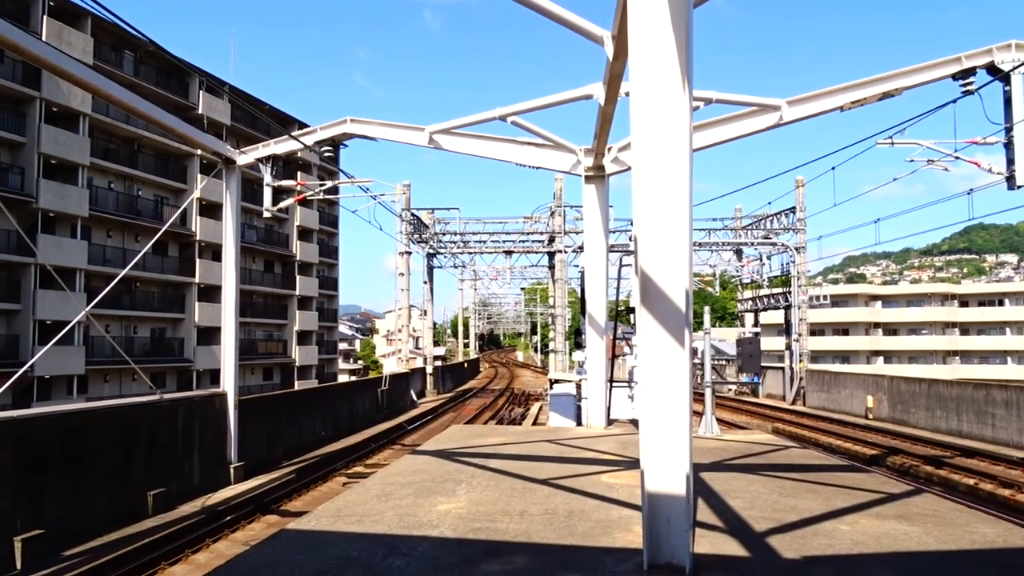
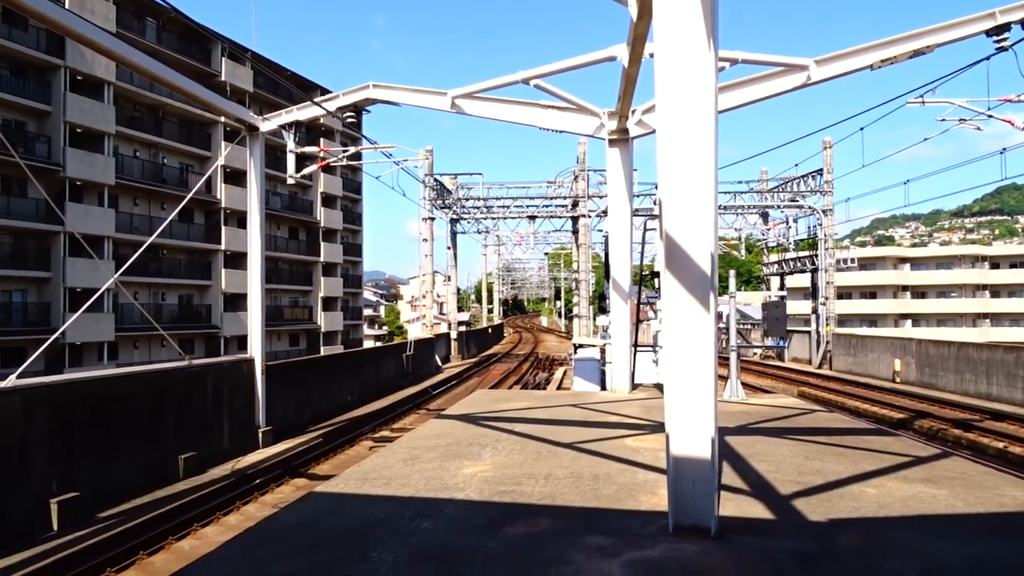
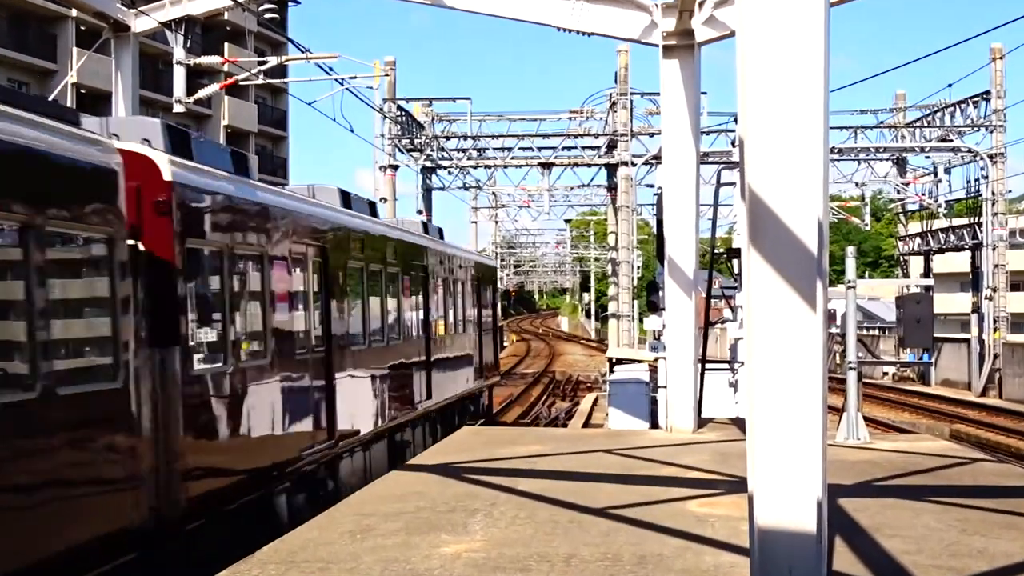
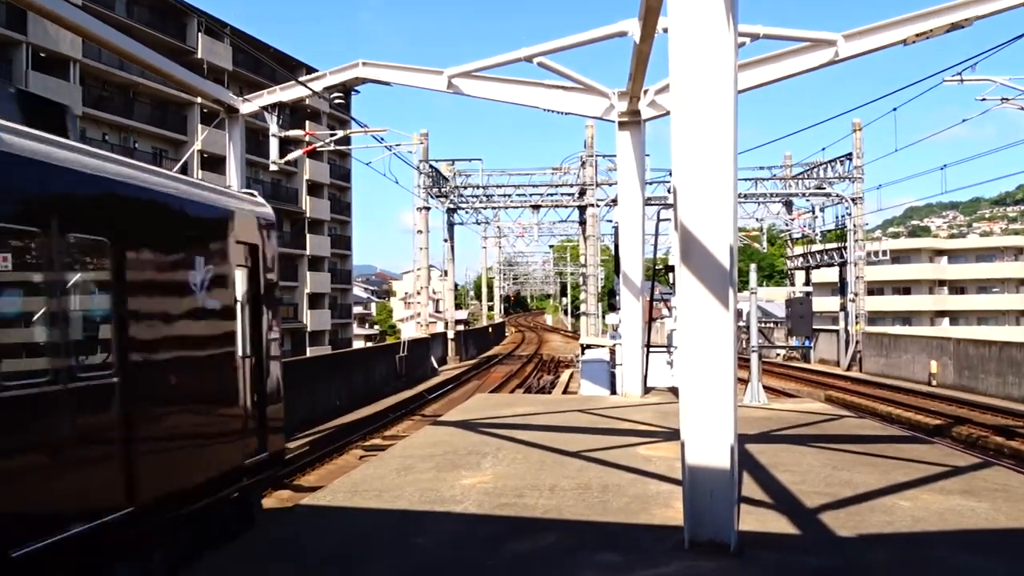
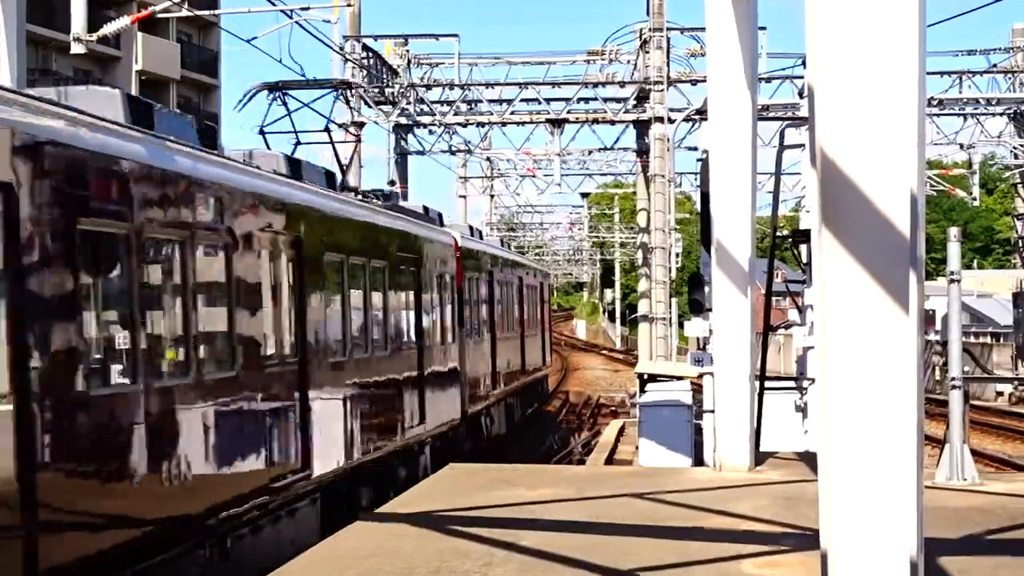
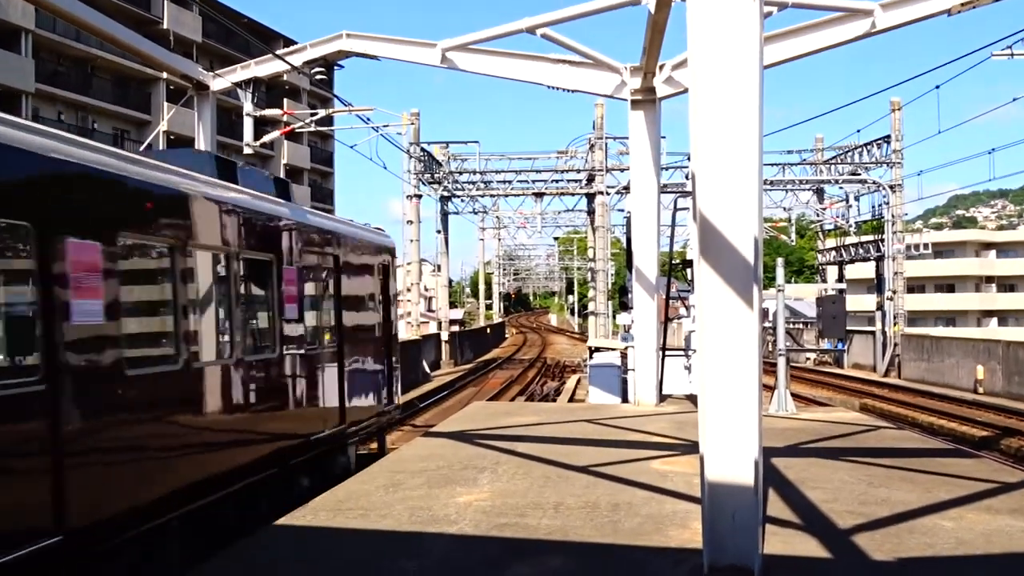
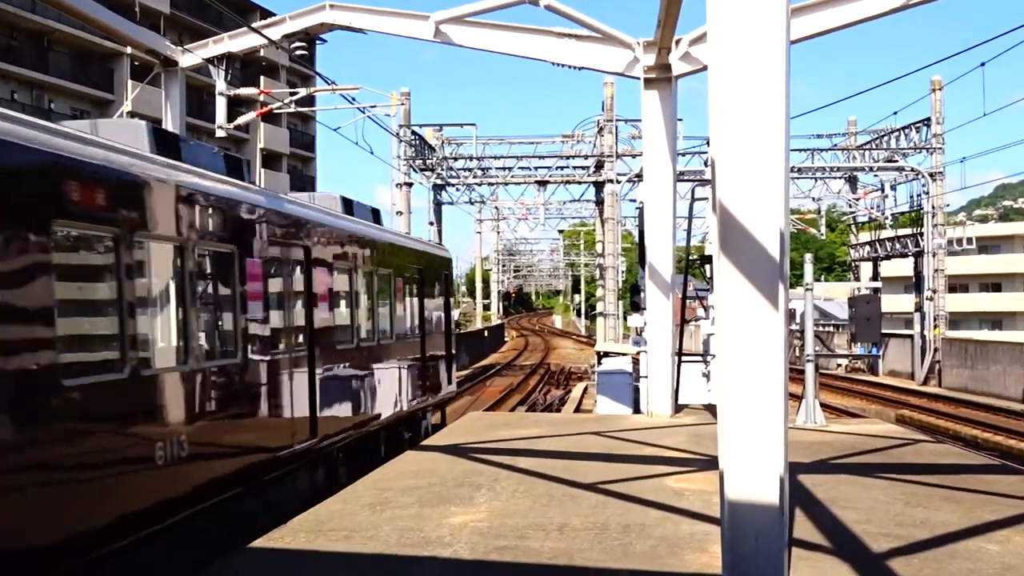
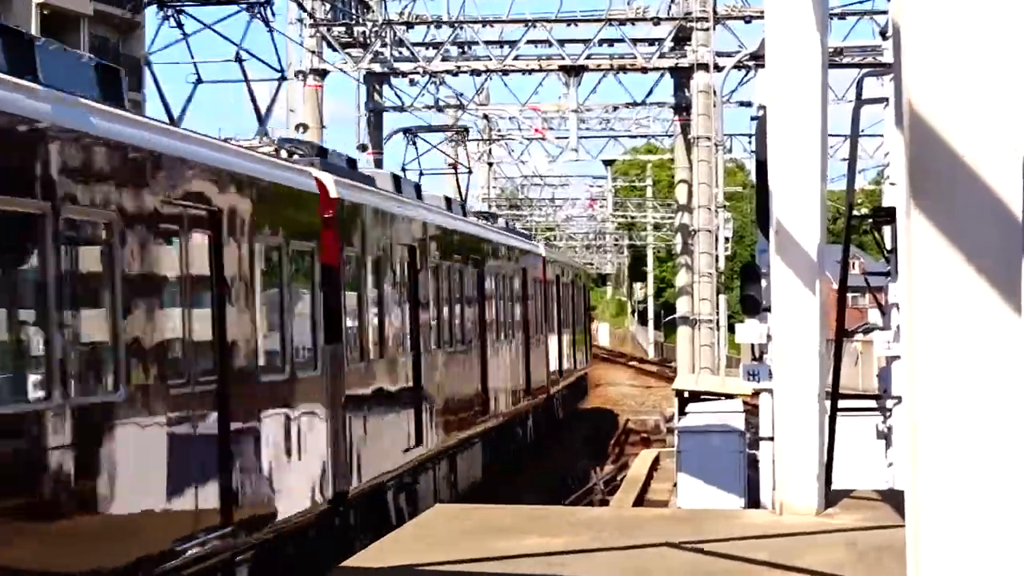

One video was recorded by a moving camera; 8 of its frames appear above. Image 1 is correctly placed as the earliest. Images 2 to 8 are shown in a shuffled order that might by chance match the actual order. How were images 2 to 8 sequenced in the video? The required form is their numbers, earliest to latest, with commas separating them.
2, 4, 6, 7, 3, 5, 8
